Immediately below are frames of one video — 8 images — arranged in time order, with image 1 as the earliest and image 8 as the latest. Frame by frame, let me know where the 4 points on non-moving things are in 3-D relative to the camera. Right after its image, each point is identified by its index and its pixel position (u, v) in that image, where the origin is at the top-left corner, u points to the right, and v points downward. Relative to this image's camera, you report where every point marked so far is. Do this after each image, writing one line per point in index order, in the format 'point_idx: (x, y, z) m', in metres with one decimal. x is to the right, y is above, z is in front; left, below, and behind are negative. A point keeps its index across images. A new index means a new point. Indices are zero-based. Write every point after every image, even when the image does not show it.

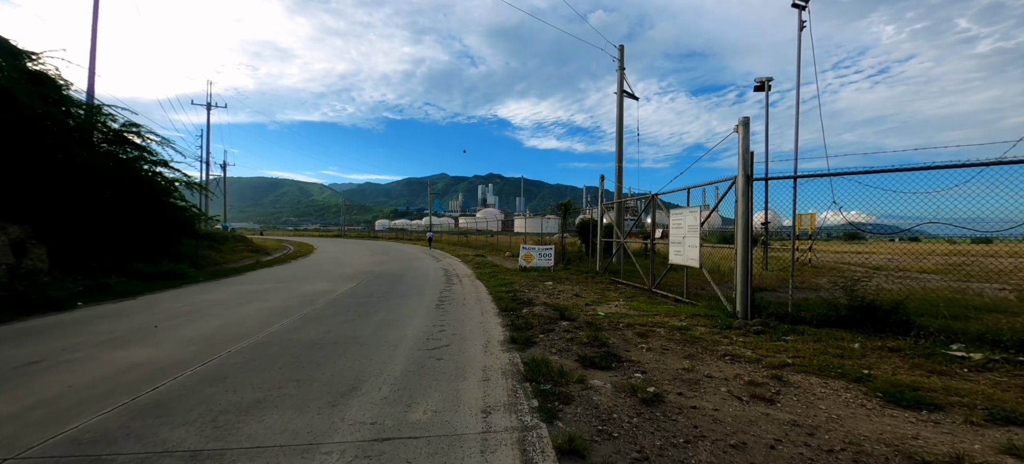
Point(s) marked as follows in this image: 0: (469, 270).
0: (-1.8, -1.6, +15.1) m
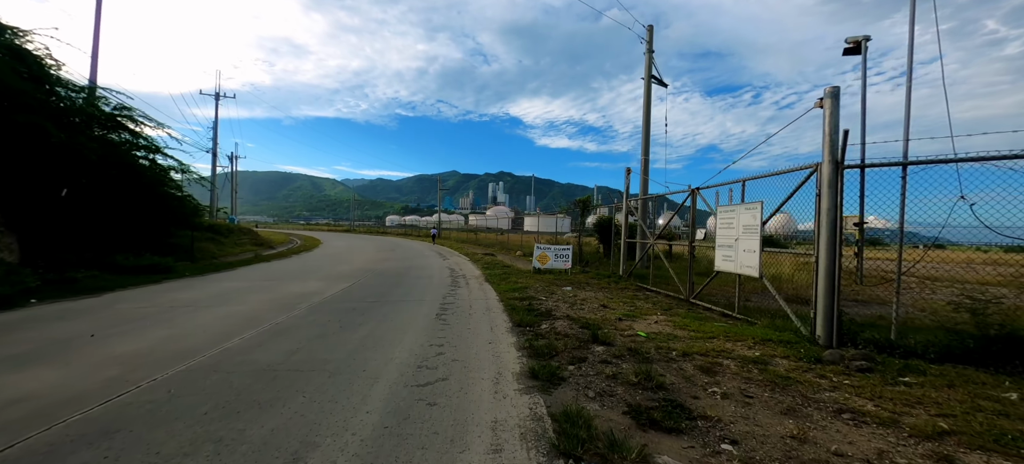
0: (-1.3, -1.4, +13.7) m
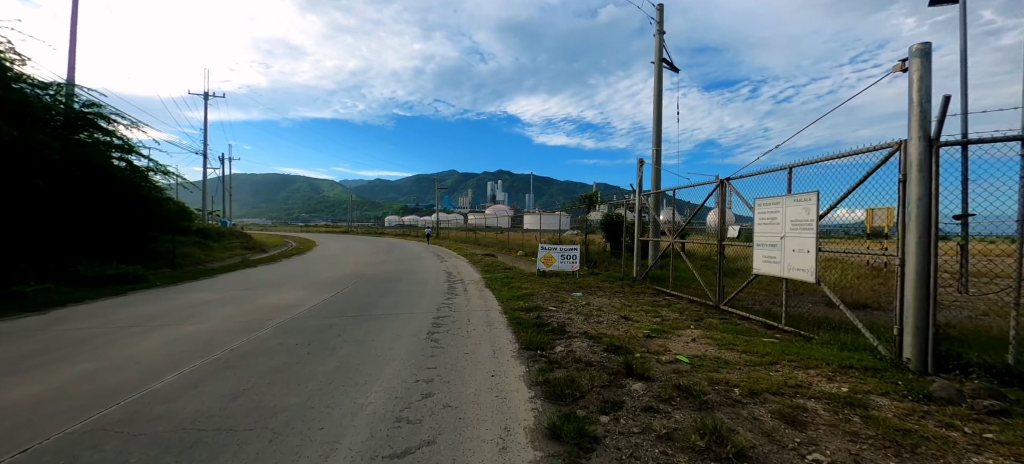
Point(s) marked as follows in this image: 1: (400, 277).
0: (-1.2, -1.5, +12.6) m
1: (-3.8, -1.5, +12.6) m
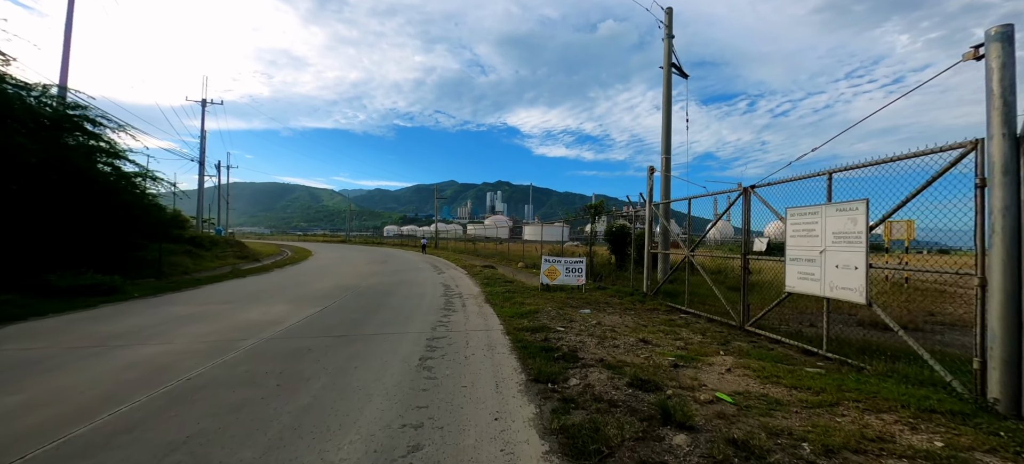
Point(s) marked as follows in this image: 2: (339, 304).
0: (-1.2, -1.8, +11.9) m
1: (-3.7, -1.8, +11.8) m
2: (-4.4, -1.8, +9.3) m
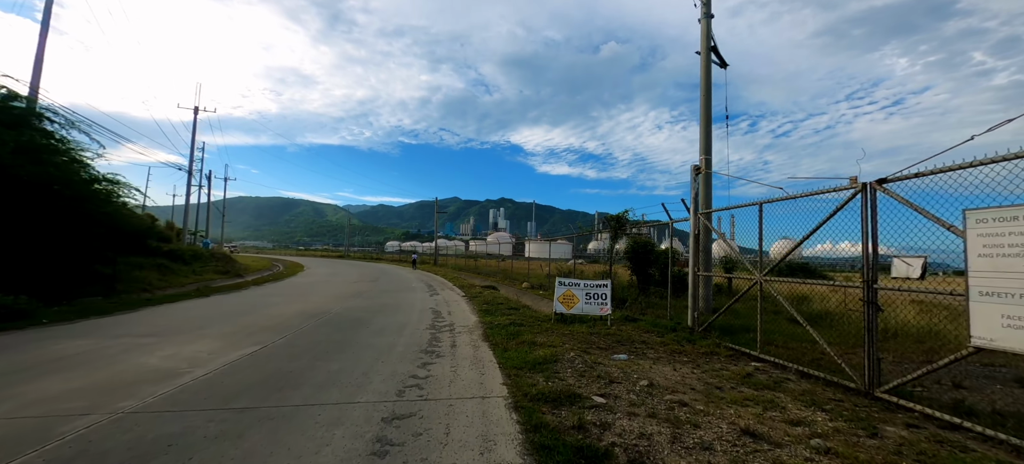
0: (-1.0, -2.2, +9.6) m
1: (-3.6, -2.2, +9.5) m
2: (-4.2, -2.0, +7.0) m
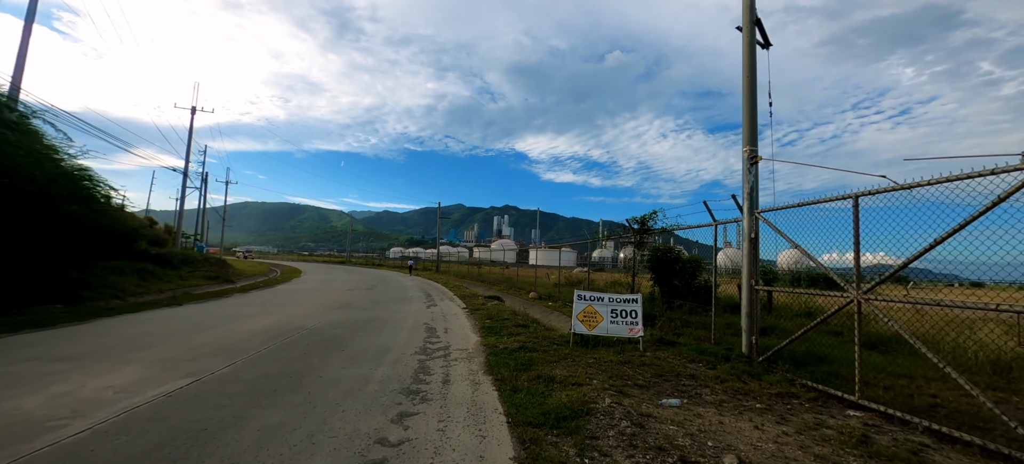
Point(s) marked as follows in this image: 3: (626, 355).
0: (-0.9, -2.2, +8.0) m
1: (-3.4, -2.2, +8.0) m
2: (-4.1, -2.0, +5.5) m
3: (+1.9, -2.1, +6.3) m
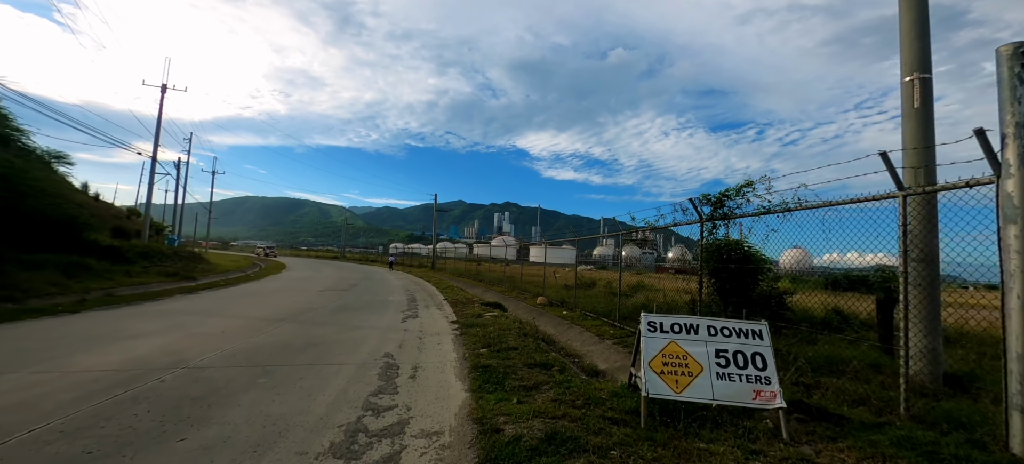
0: (-0.7, -1.9, +4.7) m
1: (-3.2, -1.9, +4.7) m
2: (-3.9, -1.7, +2.1) m
3: (+2.0, -1.8, +3.0) m
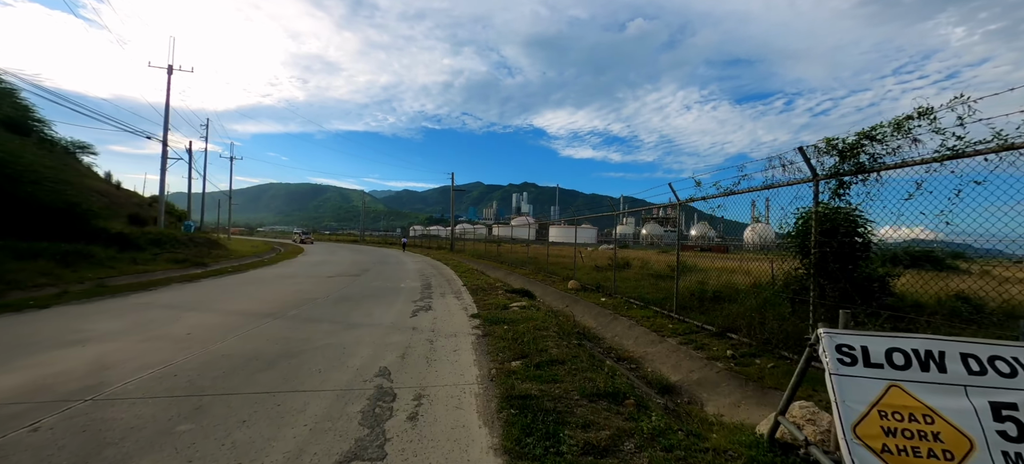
0: (-0.2, -1.6, +3.0) m
1: (-2.8, -1.6, +3.1) m
2: (-3.6, -1.6, +0.6) m
3: (+2.4, -1.5, +1.1) m
